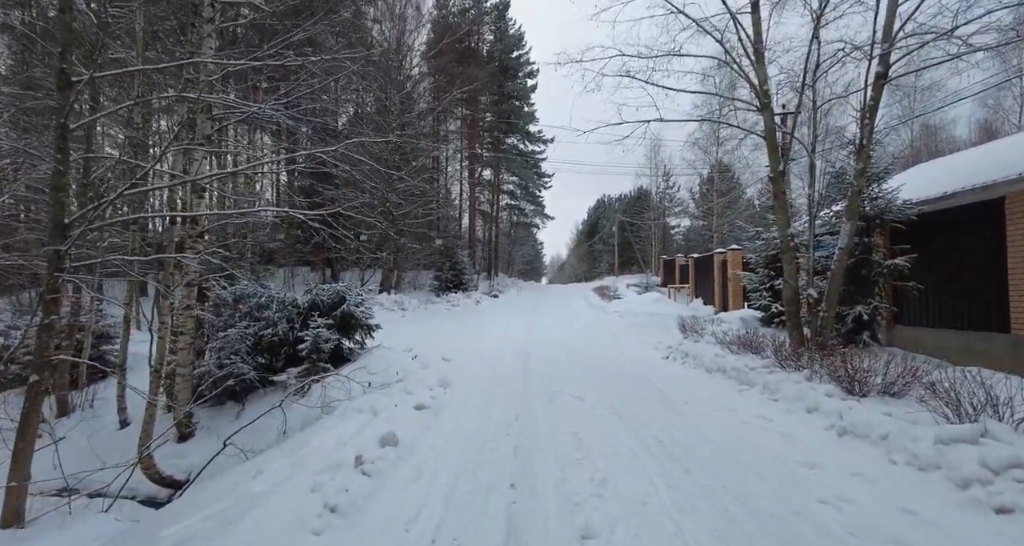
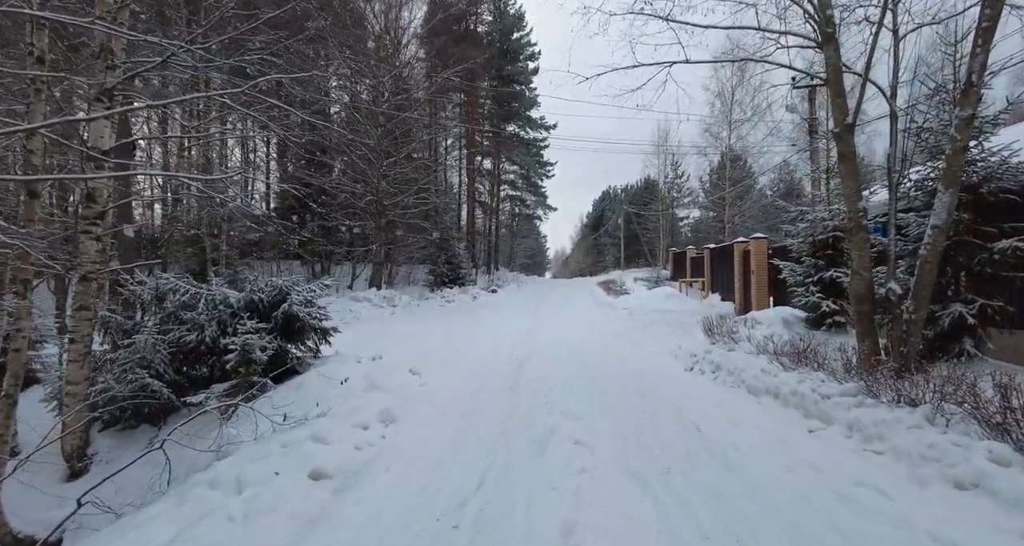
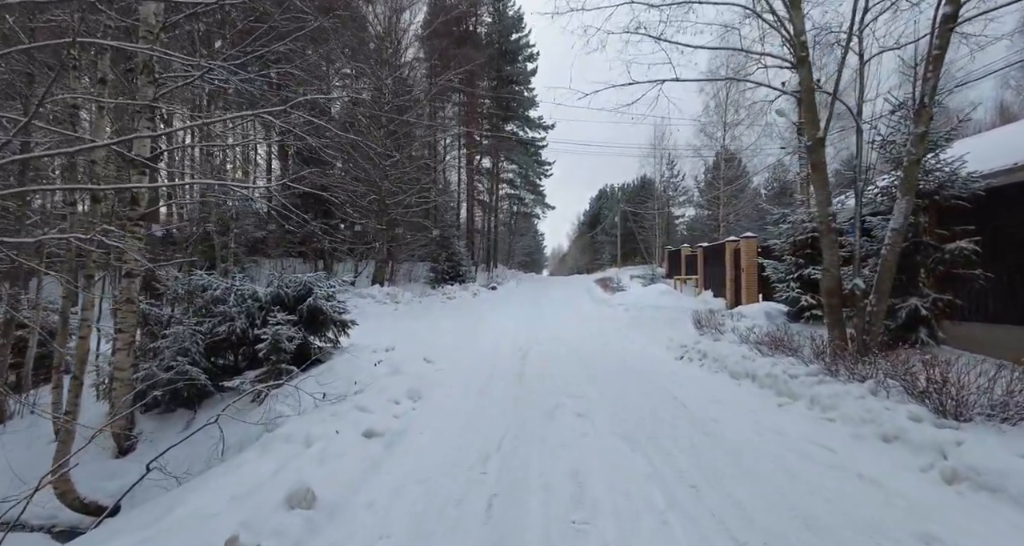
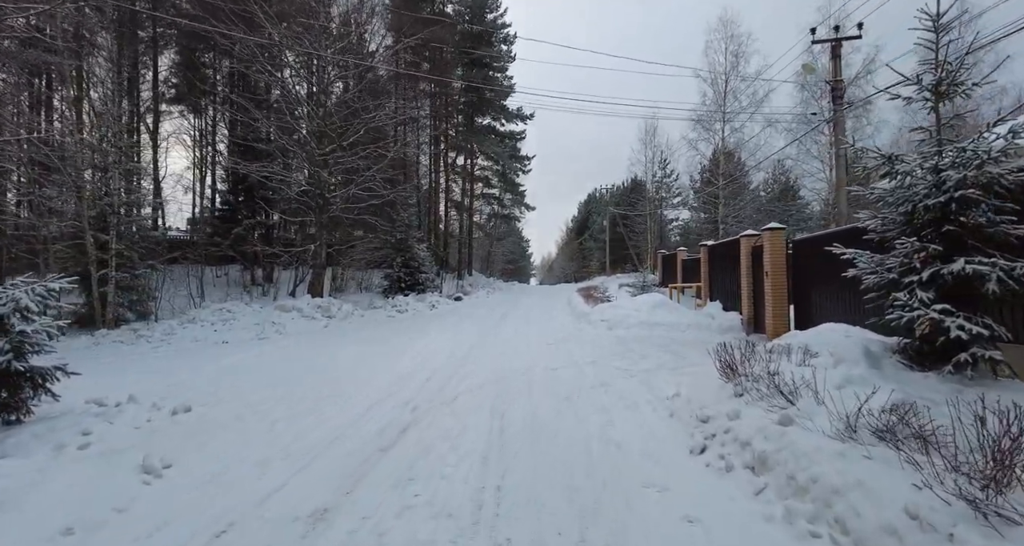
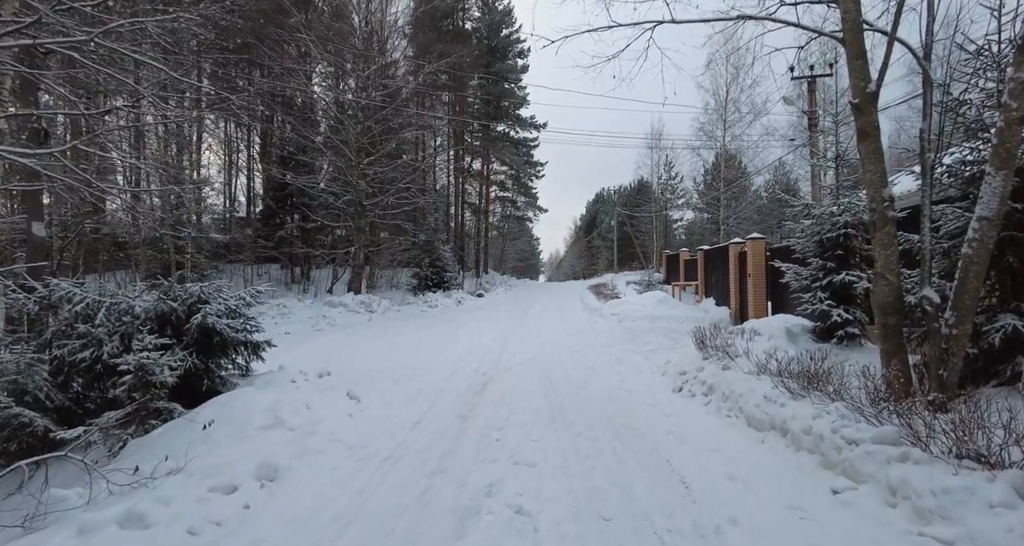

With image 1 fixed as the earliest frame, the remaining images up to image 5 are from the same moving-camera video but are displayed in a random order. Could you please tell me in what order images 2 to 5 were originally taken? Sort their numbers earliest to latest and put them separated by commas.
3, 2, 5, 4
